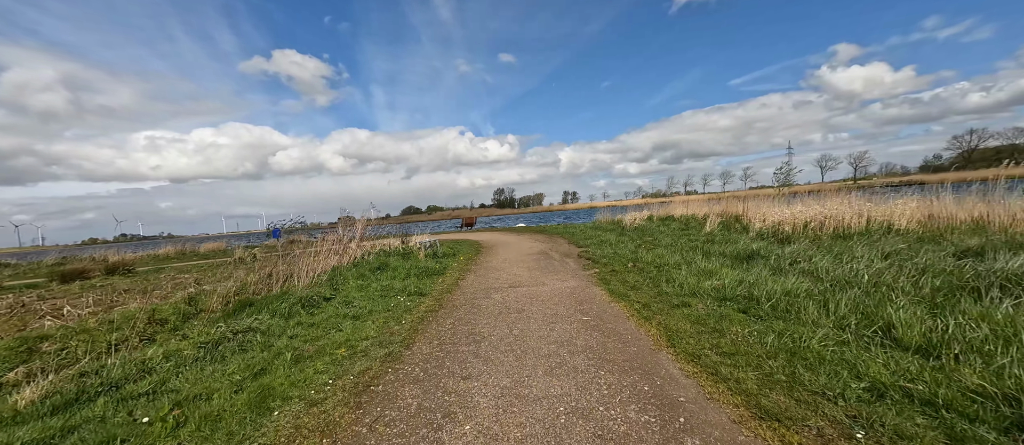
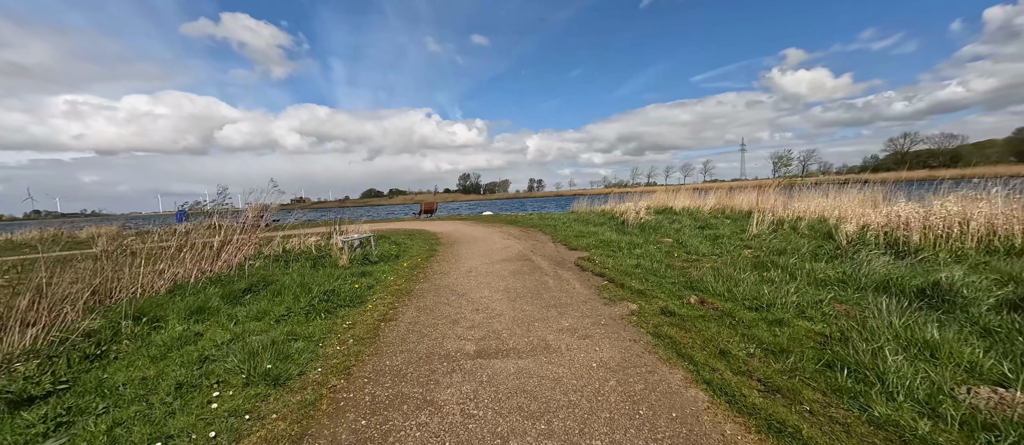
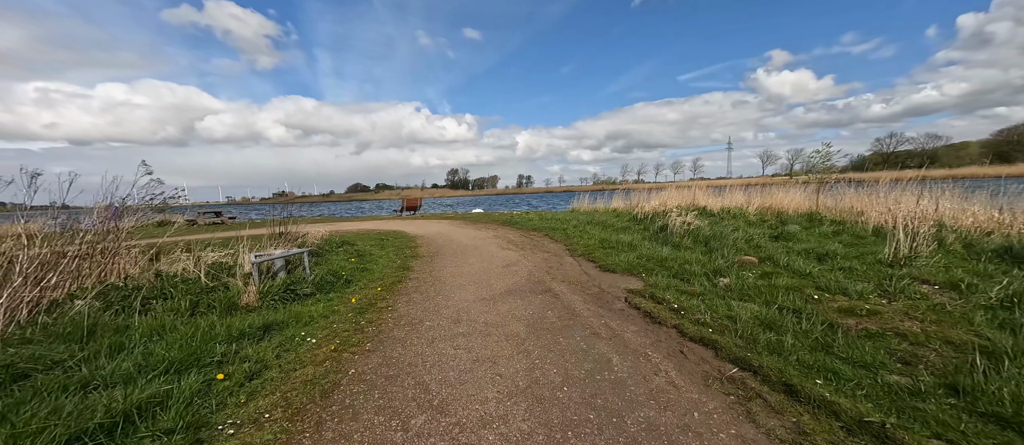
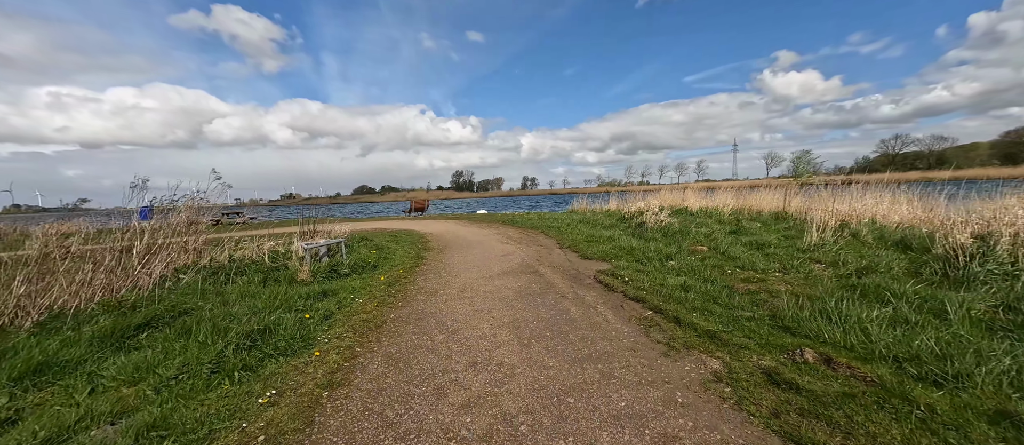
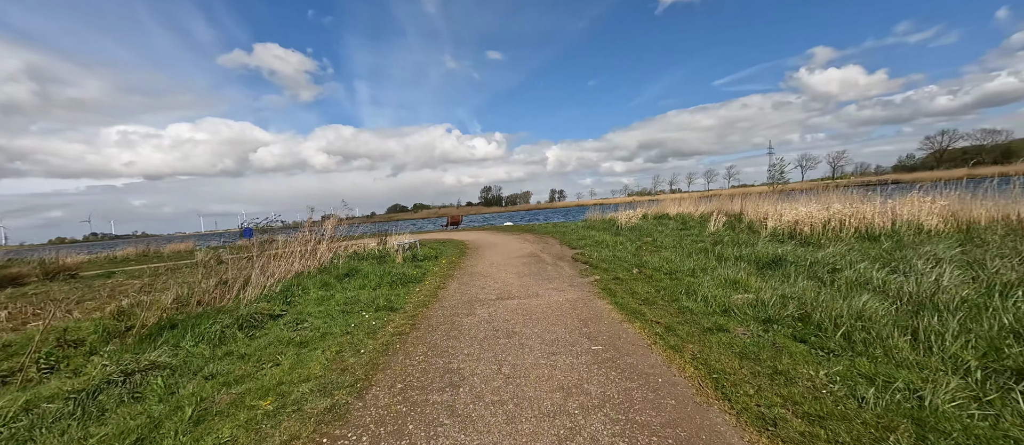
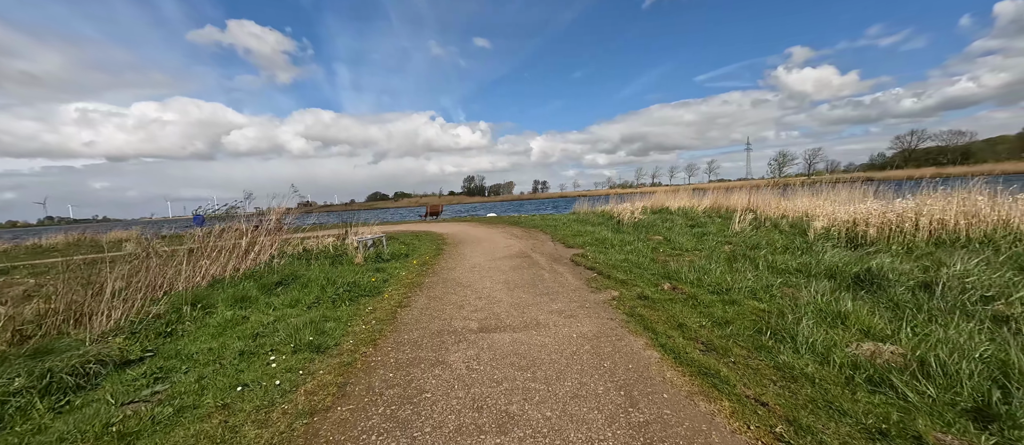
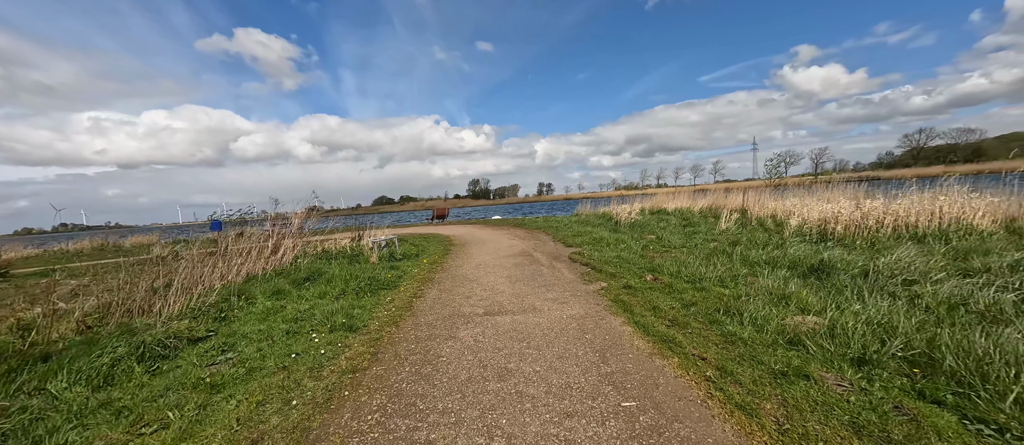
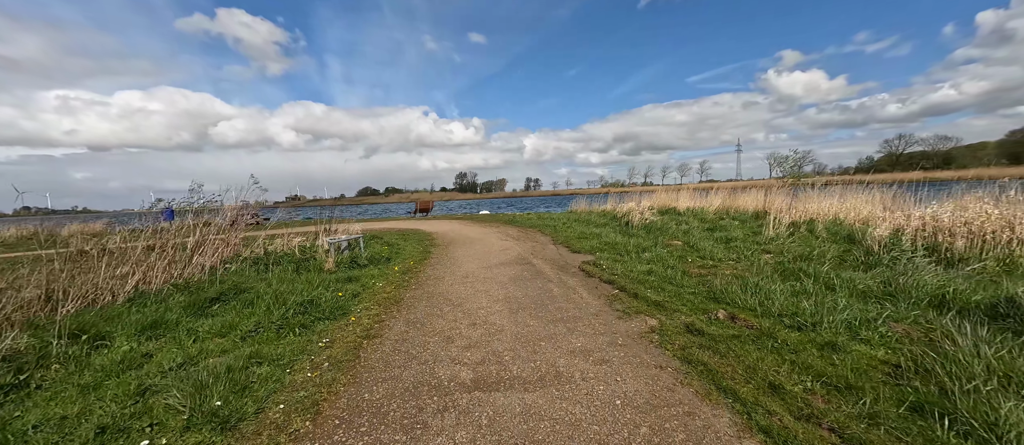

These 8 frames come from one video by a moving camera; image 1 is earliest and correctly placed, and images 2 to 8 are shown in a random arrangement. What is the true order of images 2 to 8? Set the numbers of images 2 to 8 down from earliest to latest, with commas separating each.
5, 7, 6, 2, 8, 4, 3
